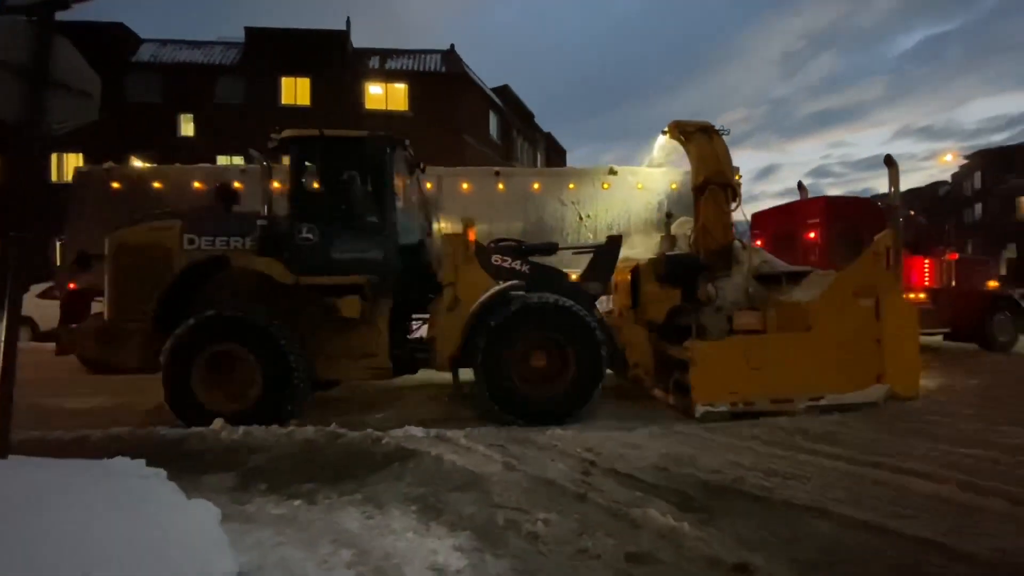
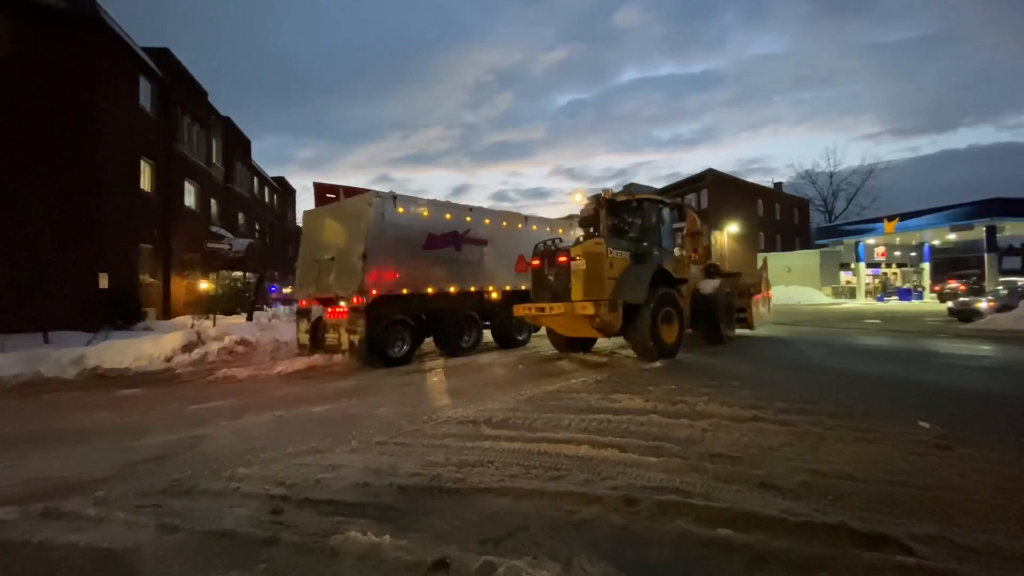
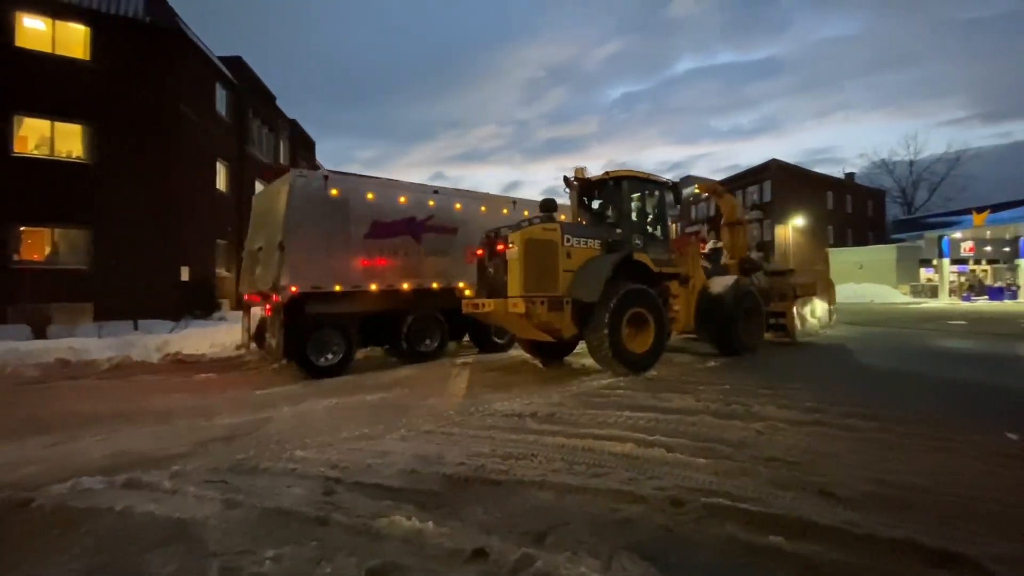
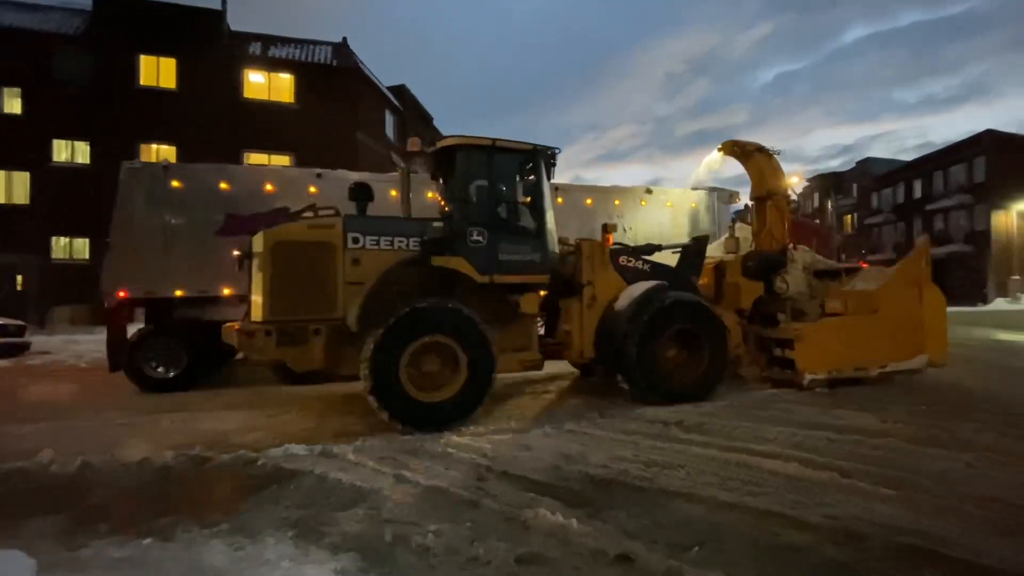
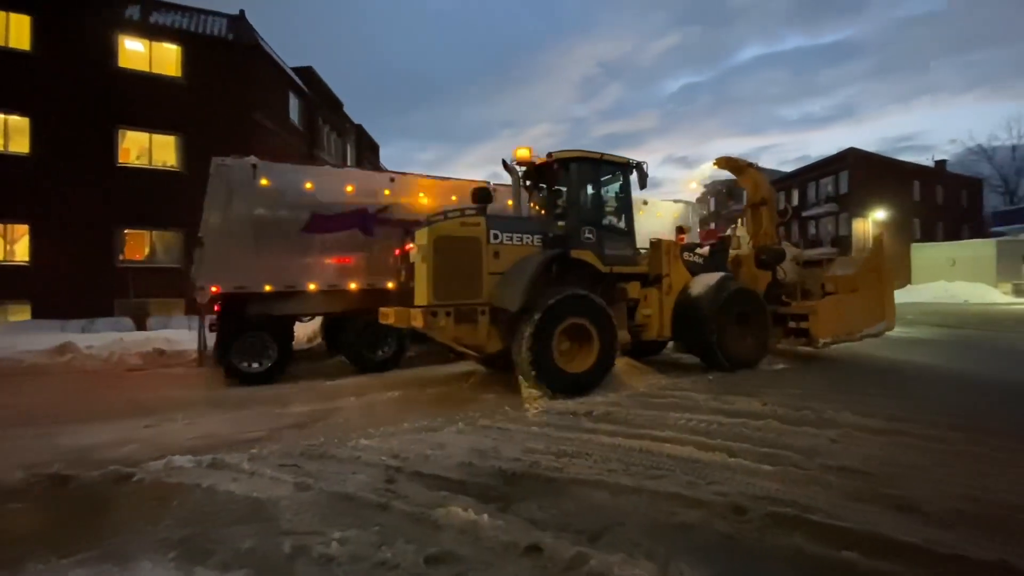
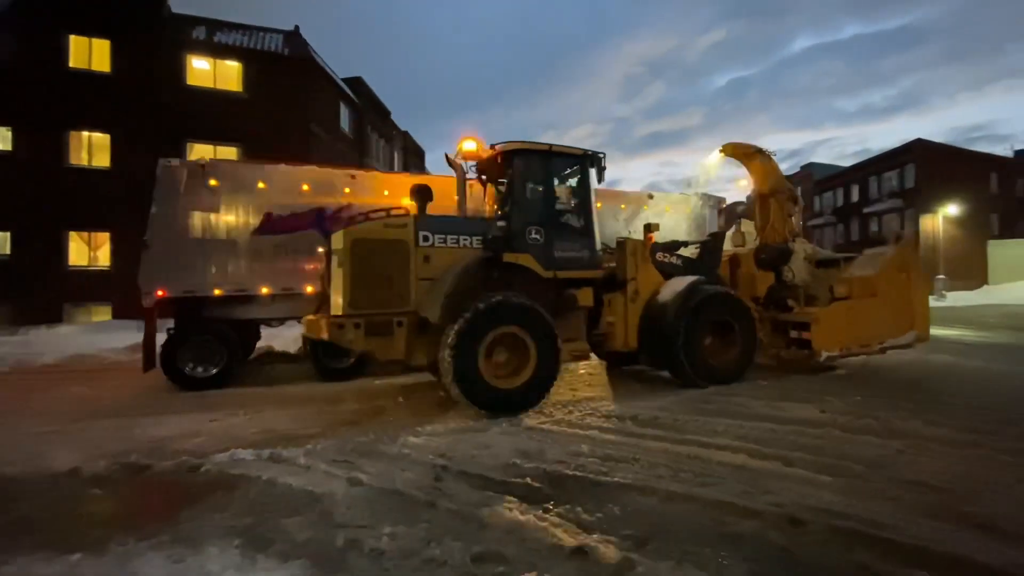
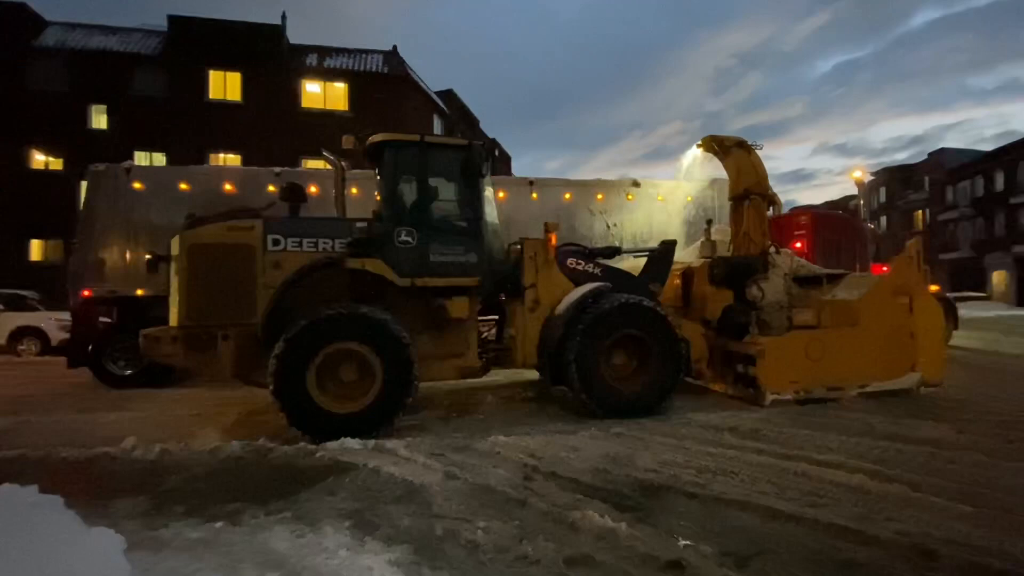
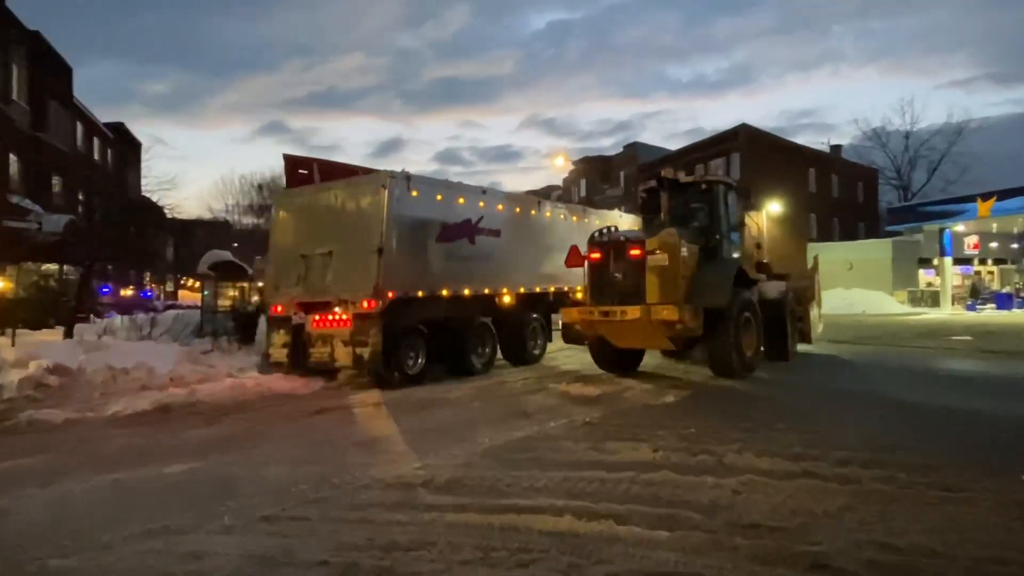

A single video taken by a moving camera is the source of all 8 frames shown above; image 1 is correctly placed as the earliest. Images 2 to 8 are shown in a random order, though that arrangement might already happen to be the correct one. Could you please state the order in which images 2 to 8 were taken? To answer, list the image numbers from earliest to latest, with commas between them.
7, 4, 6, 5, 3, 2, 8
